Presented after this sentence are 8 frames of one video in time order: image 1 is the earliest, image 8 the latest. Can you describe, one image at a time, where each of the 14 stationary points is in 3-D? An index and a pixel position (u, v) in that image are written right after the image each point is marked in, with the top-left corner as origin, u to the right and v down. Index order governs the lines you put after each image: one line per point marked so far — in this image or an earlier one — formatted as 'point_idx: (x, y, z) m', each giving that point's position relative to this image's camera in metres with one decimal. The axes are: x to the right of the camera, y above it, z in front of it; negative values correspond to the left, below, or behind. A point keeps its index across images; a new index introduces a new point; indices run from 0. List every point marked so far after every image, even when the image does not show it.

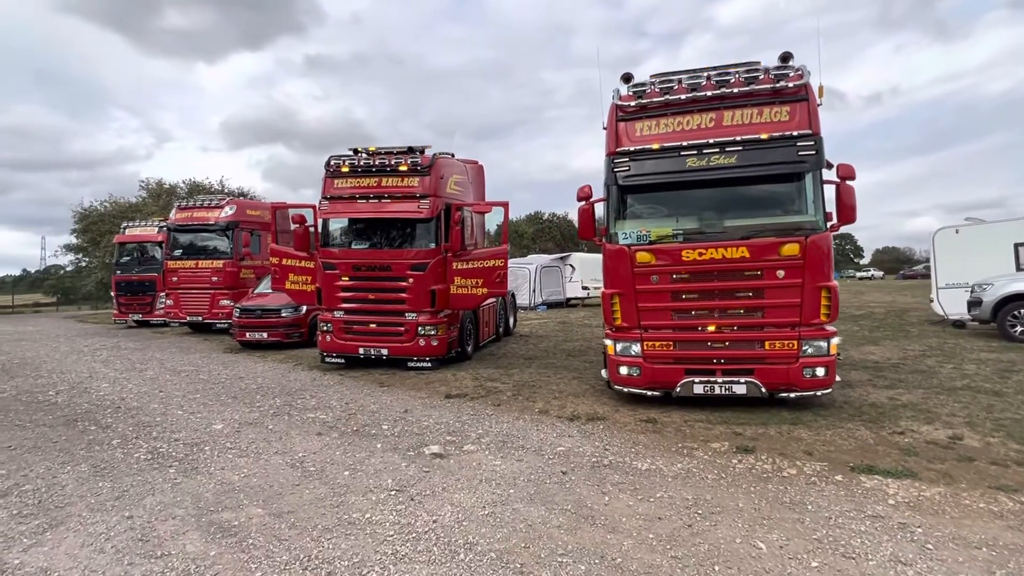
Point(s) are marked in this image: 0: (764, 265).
0: (+3.0, +0.3, +6.5) m
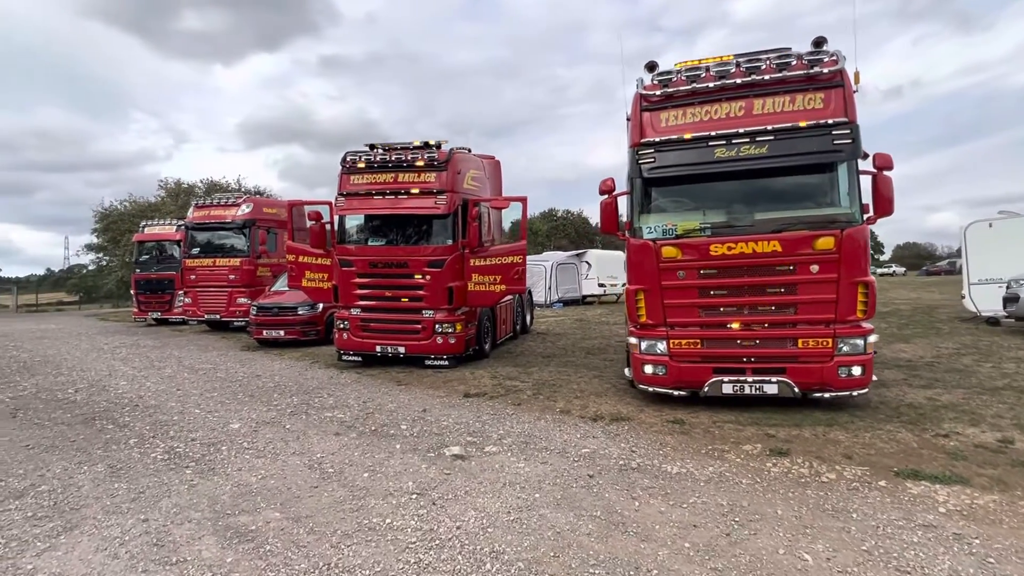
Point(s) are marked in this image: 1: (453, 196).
0: (+3.2, +0.3, +6.2) m
1: (-1.1, +1.8, +10.6) m
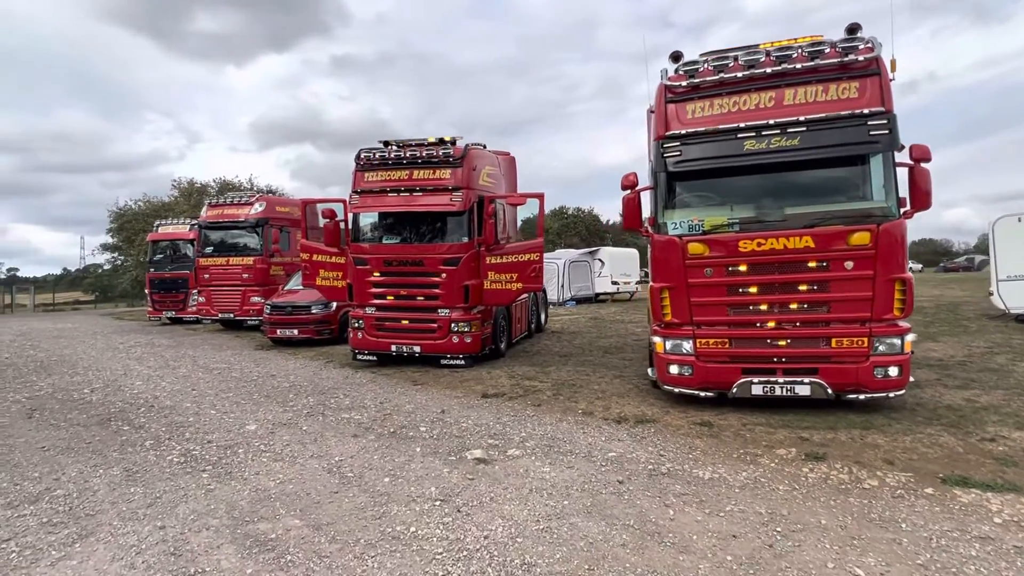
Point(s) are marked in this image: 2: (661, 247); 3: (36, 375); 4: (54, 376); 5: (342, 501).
0: (+3.4, +0.4, +6.0) m
1: (-0.8, +1.8, +10.4) m
2: (+1.8, +0.5, +6.6) m
3: (-9.0, -1.7, +10.4) m
4: (-8.7, -1.7, +10.4) m
5: (-1.4, -1.7, +4.4) m
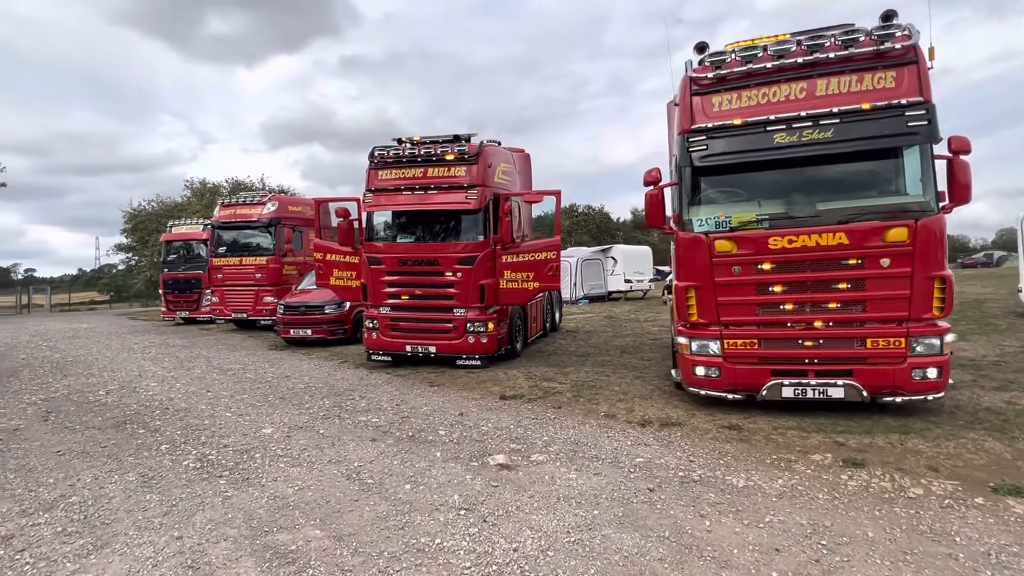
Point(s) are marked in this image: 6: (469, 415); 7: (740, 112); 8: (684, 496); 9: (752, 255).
0: (+3.7, +0.4, +5.7) m
1: (-0.5, +1.8, +10.3) m
2: (+2.0, +0.5, +6.3) m
3: (-8.7, -1.7, +10.4) m
4: (-8.3, -1.7, +10.4) m
5: (-1.1, -1.7, +4.2) m
6: (-0.5, -1.6, +7.0) m
7: (+2.6, +2.0, +6.2) m
8: (+1.4, -1.7, +4.4) m
9: (+2.6, +0.4, +6.0) m
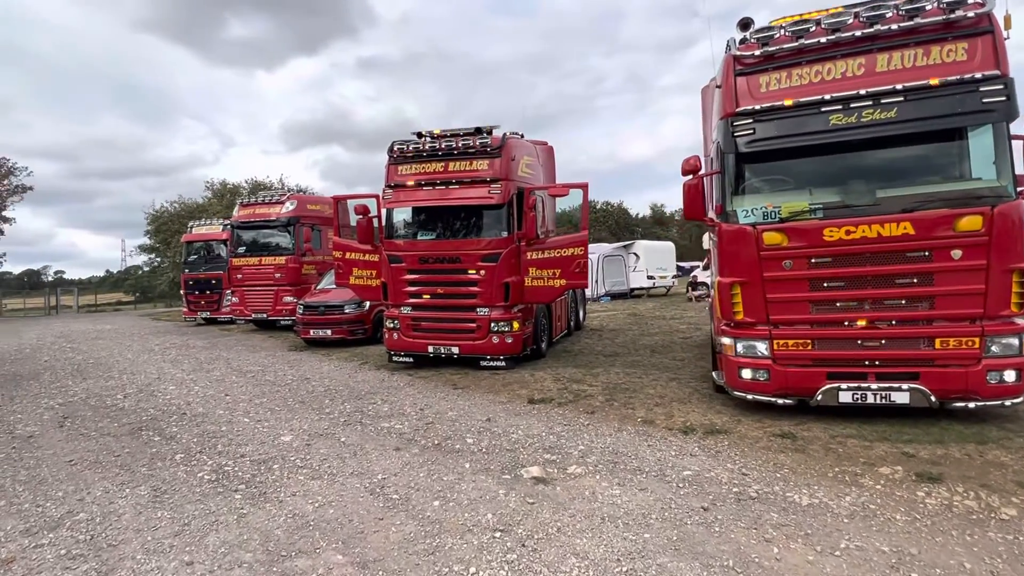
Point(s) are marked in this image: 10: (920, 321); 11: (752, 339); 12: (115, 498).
0: (+4.0, +0.4, +5.2) m
1: (-0.1, +1.9, +9.9) m
2: (+2.3, +0.5, +5.9) m
3: (-8.2, -1.7, +10.3) m
4: (-7.9, -1.7, +10.2) m
5: (-0.9, -1.7, +3.9) m
6: (-0.2, -1.6, +6.6) m
7: (+2.9, +2.0, +5.7) m
8: (+1.6, -1.6, +3.9) m
9: (+3.0, +0.4, +5.6) m
10: (+4.0, -0.3, +5.3) m
11: (+2.6, -0.5, +5.9) m
12: (-3.3, -1.7, +4.6) m
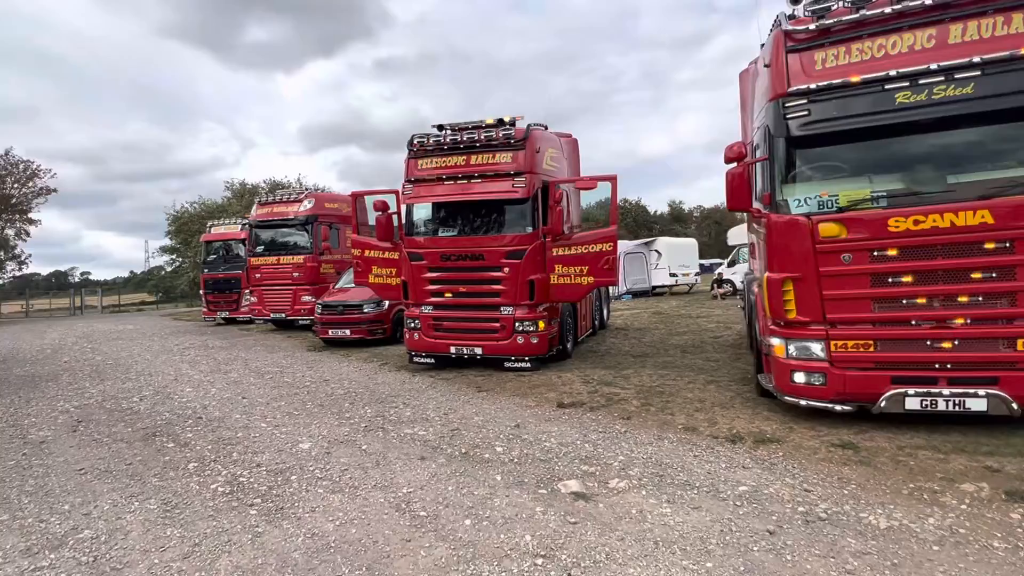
0: (+4.3, +0.5, +4.7) m
1: (+0.4, +1.9, +9.4) m
2: (+2.6, +0.6, +5.4) m
3: (-7.8, -1.7, +10.1) m
4: (-7.4, -1.7, +10.0) m
5: (-0.6, -1.7, +3.5) m
6: (+0.2, -1.6, +6.2) m
7: (+3.2, +2.1, +5.2) m
8: (+1.9, -1.6, +3.5) m
9: (+3.3, +0.4, +5.1) m
10: (+4.3, -0.3, +4.8) m
11: (+2.9, -0.5, +5.4) m
12: (-3.0, -1.7, +4.2) m
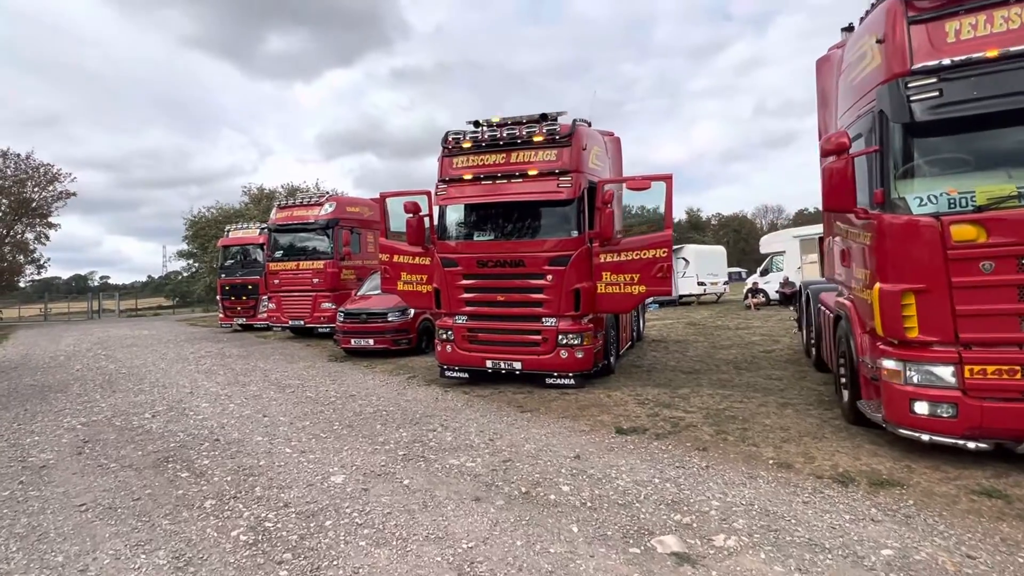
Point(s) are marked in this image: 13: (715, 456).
0: (+4.8, +0.3, +3.8) m
1: (+1.0, +1.7, +8.7) m
2: (+3.2, +0.5, +4.5) m
3: (-7.1, -1.8, +9.5) m
4: (-6.7, -1.8, +9.4) m
5: (-0.1, -1.7, +2.7) m
6: (+0.8, -1.7, +5.4) m
7: (+3.8, +2.0, +4.4) m
8: (+2.4, -1.7, +2.6) m
9: (+3.8, +0.3, +4.2) m
10: (+4.8, -0.4, +3.9) m
11: (+3.5, -0.6, +4.6) m
12: (-2.4, -1.8, +3.5) m
13: (+2.0, -1.6, +5.3) m
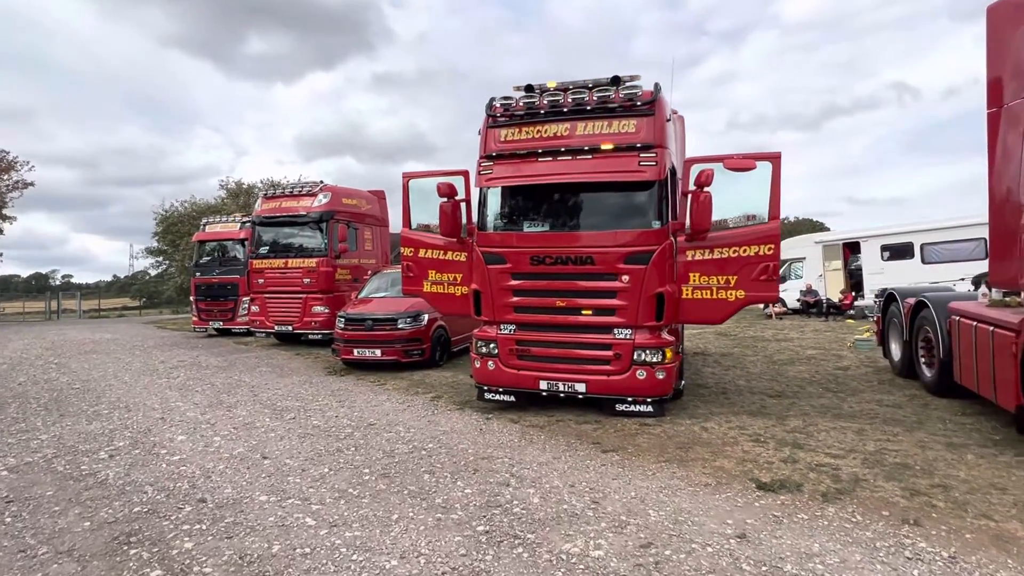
0: (+5.9, +0.3, +2.3) m
1: (+1.9, +1.7, +7.0) m
2: (+4.2, +0.4, +3.0) m
3: (-6.3, -1.7, +7.4) m
4: (-6.0, -1.7, +7.4) m
5: (+1.0, -1.7, +0.9) m
6: (+1.7, -1.7, +3.7) m
7: (+4.8, +1.9, +2.9) m
8: (+3.5, -1.7, +1.0) m
9: (+4.8, +0.3, +2.6) m
10: (+5.8, -0.5, +2.4) m
11: (+4.4, -0.7, +3.0) m
12: (-1.4, -1.7, +1.6) m
13: (+2.9, -1.6, +3.7) m
